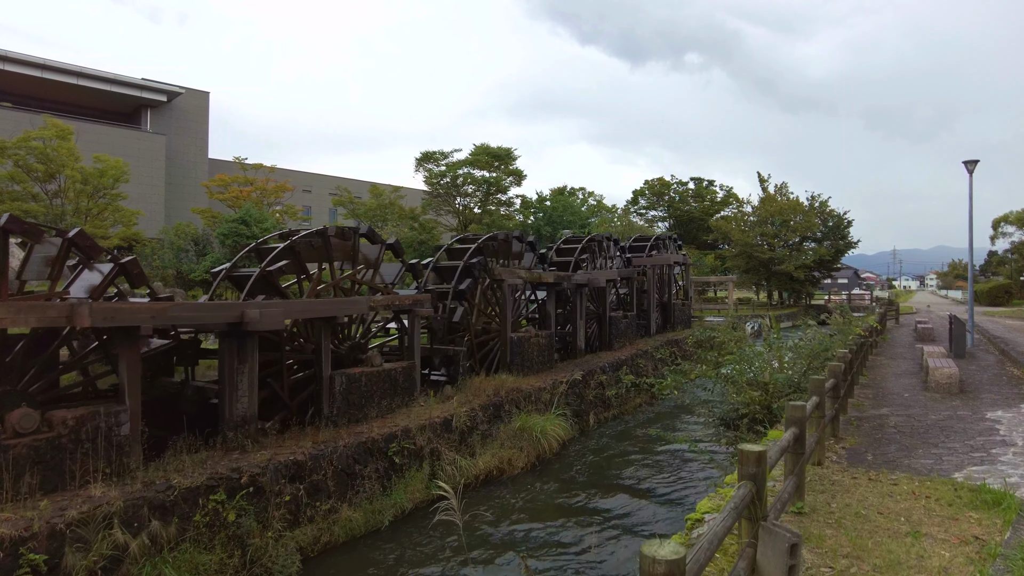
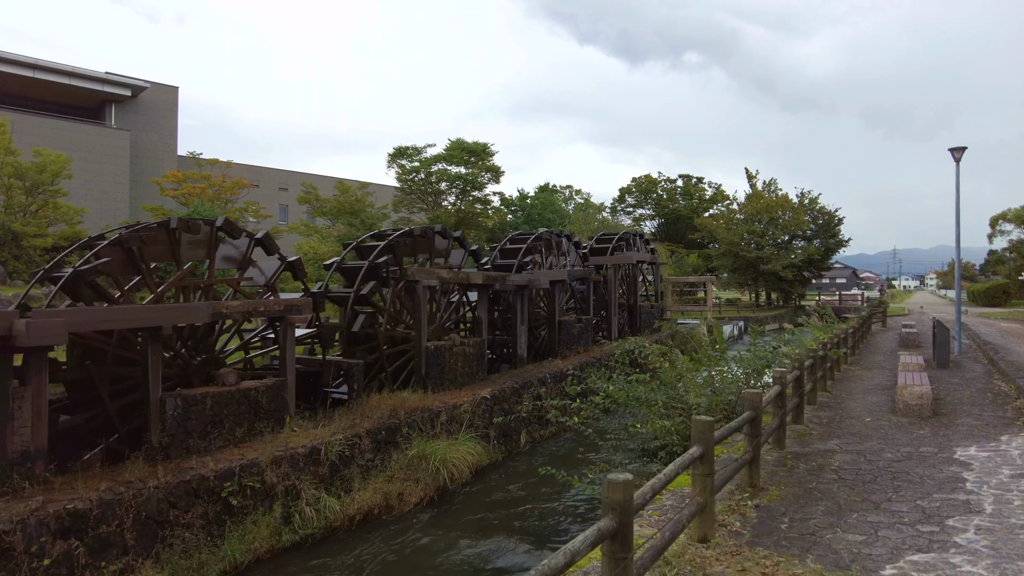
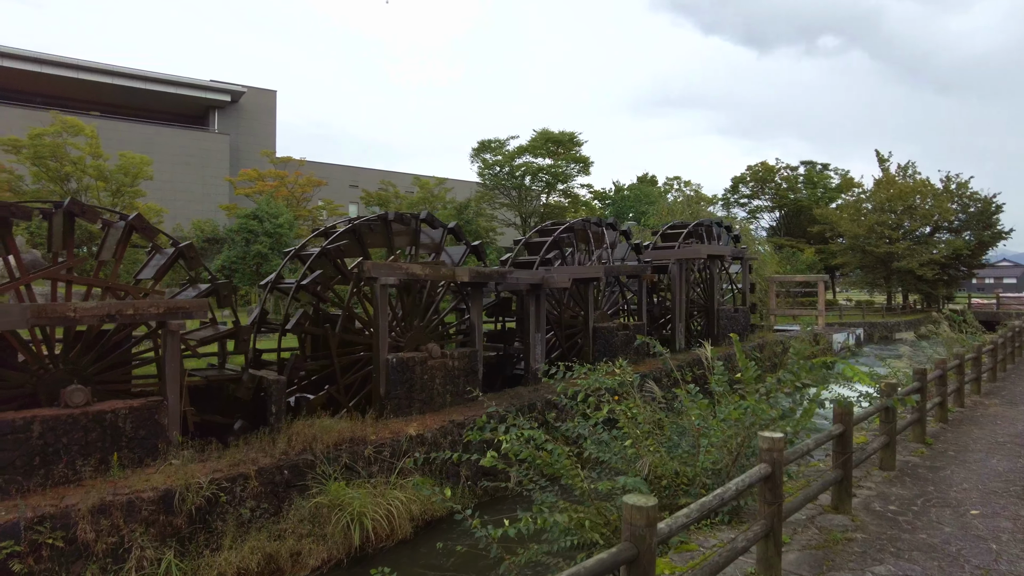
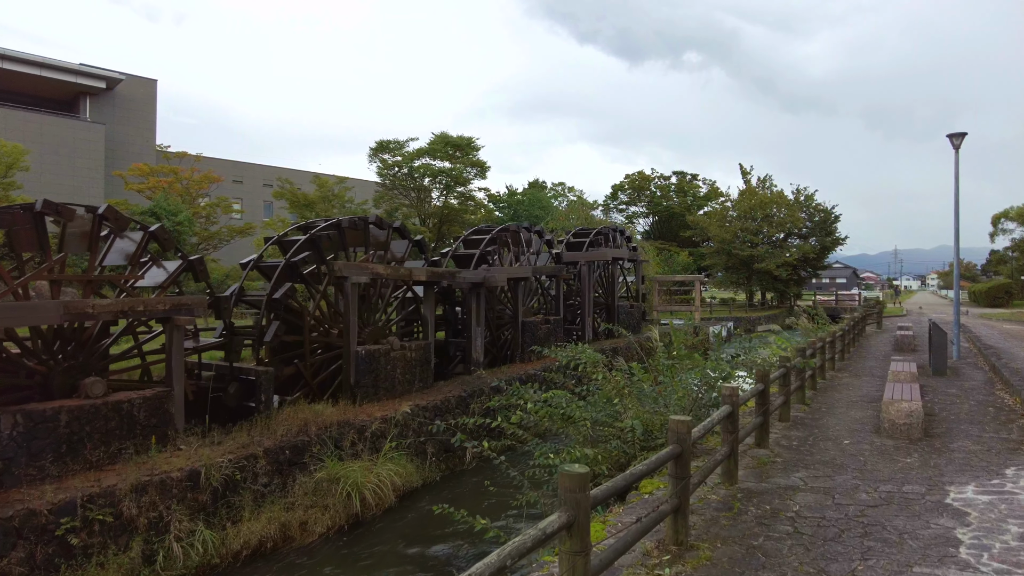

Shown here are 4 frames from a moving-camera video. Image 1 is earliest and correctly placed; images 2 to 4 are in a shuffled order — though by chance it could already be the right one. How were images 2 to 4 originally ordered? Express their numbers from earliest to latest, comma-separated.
2, 4, 3
